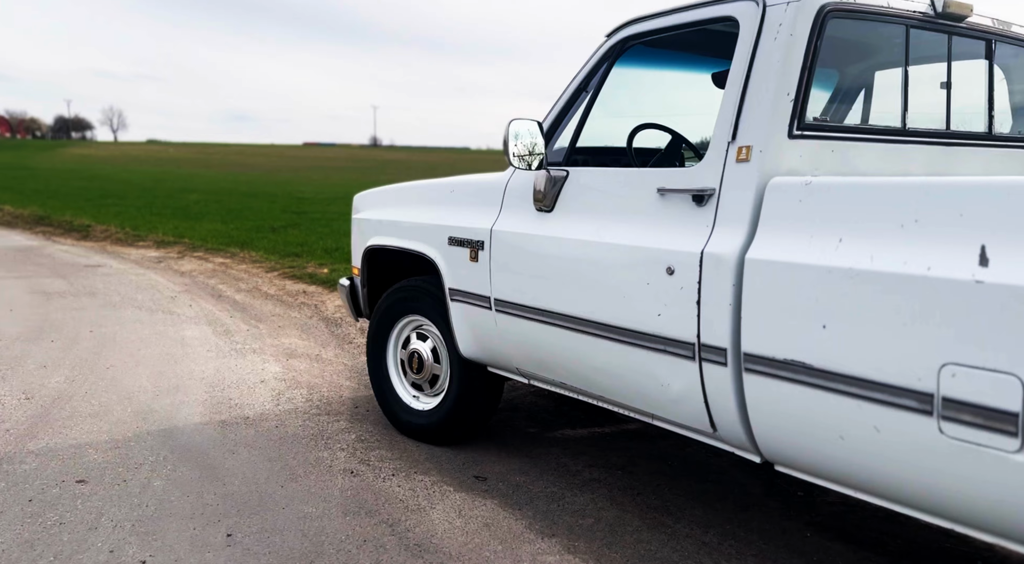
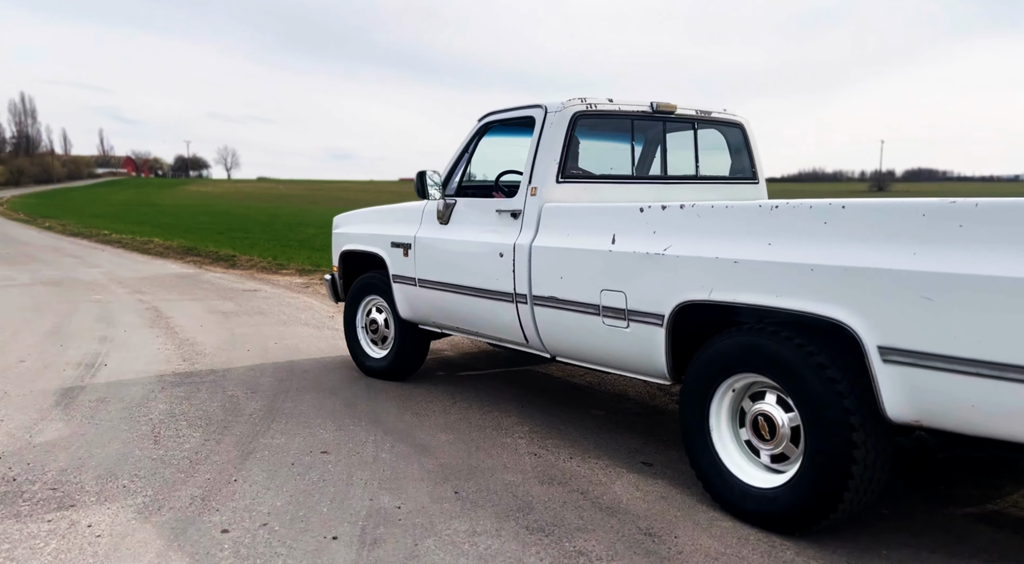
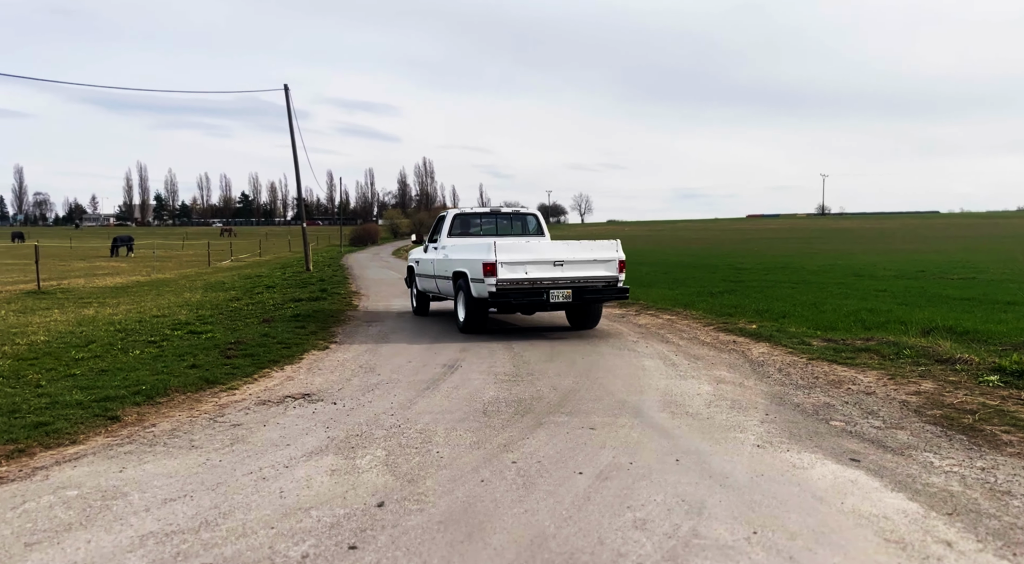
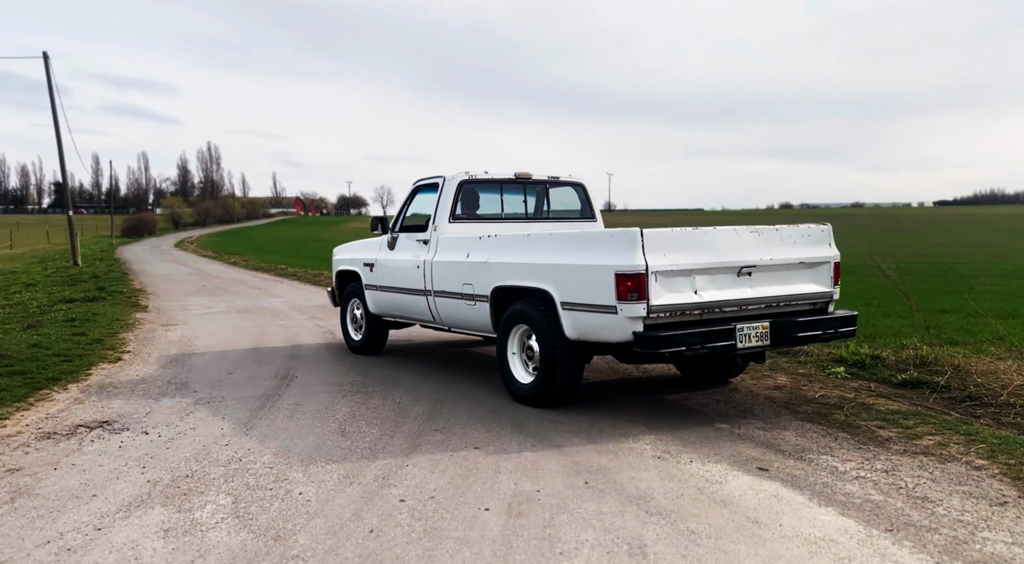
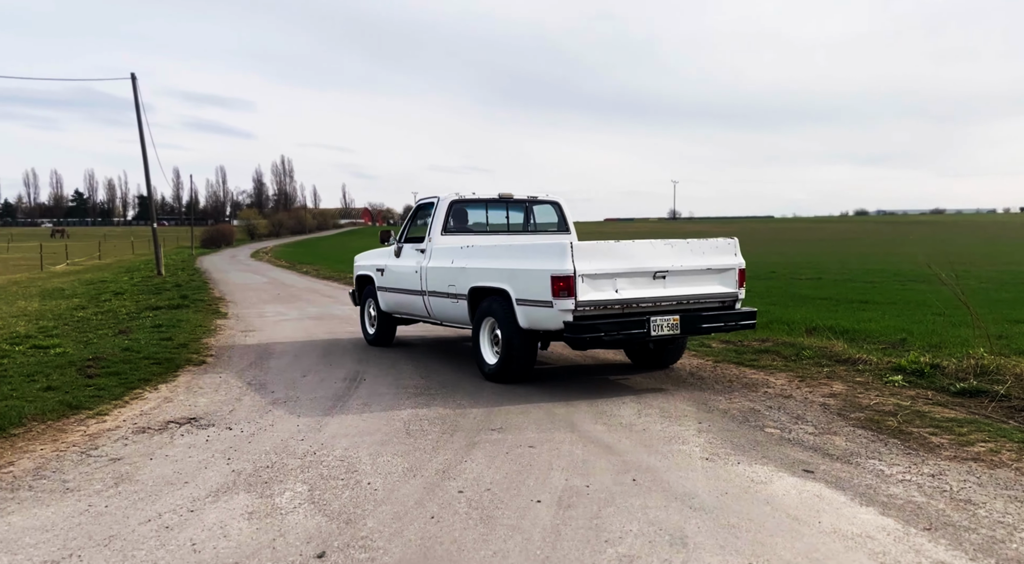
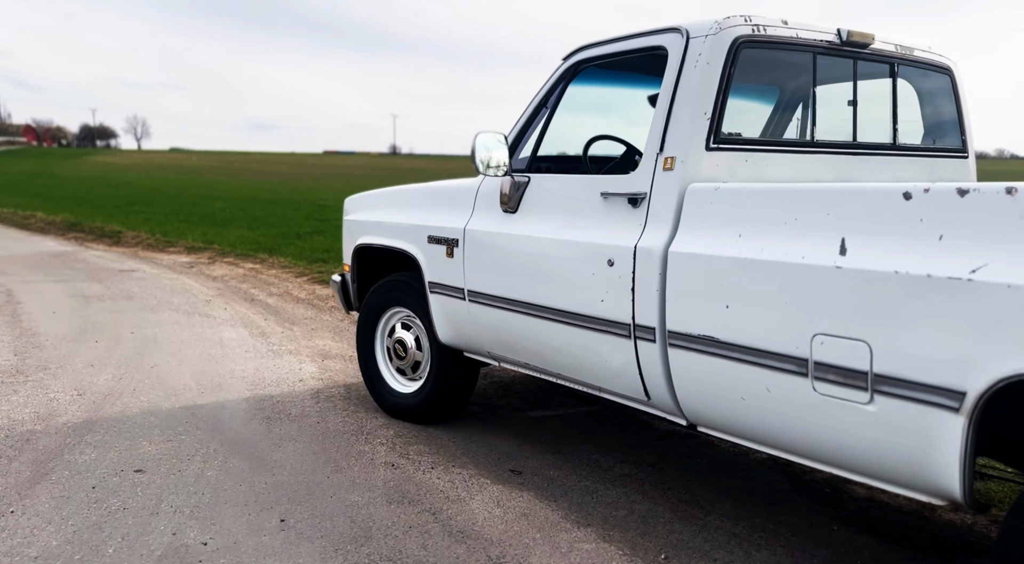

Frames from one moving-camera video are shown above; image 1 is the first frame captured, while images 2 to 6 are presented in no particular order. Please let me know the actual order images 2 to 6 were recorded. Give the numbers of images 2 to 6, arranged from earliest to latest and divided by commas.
6, 2, 4, 5, 3
